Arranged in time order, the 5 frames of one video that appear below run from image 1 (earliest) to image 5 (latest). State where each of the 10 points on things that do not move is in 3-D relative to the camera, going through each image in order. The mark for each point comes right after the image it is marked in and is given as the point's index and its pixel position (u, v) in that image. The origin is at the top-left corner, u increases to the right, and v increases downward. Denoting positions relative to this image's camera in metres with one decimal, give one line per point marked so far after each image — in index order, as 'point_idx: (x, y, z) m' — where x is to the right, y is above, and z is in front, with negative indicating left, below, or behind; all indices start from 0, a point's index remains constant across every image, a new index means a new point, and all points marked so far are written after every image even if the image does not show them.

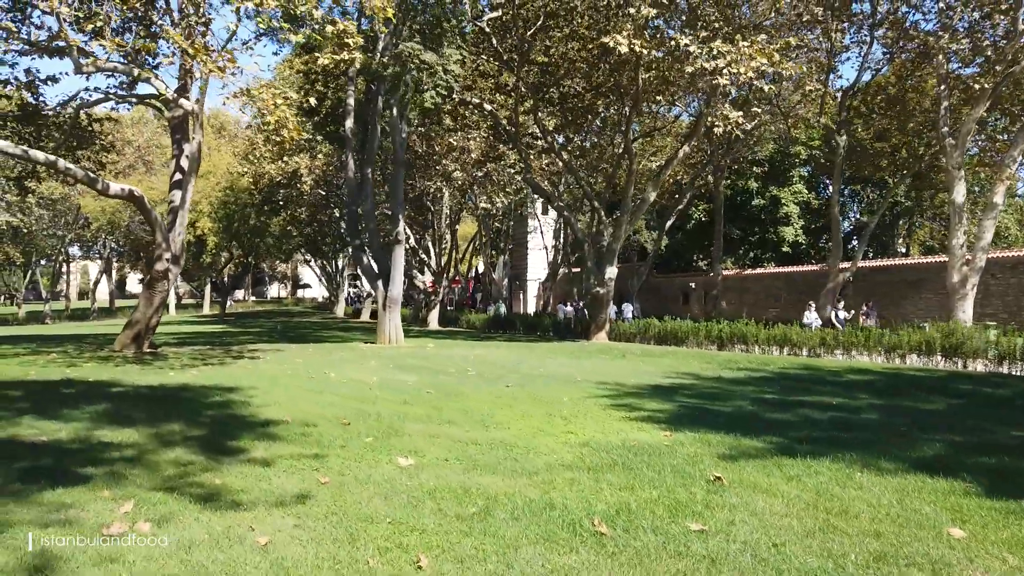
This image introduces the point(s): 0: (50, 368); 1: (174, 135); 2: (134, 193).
0: (-8.1, -1.4, +13.5) m
1: (-8.1, +3.6, +18.2) m
2: (-8.0, +2.0, +16.2) m
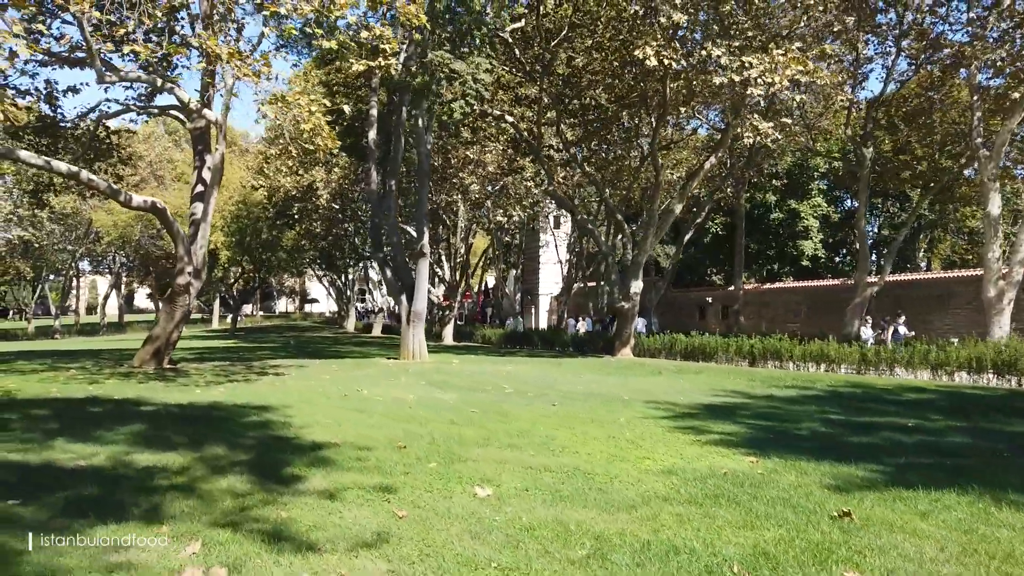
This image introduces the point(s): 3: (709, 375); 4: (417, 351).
0: (-7.5, -1.7, +13.1) m
1: (-7.4, +3.3, +17.9) m
2: (-7.3, +1.7, +15.8) m
3: (+3.9, -1.7, +15.2) m
4: (-2.4, -1.6, +19.3) m
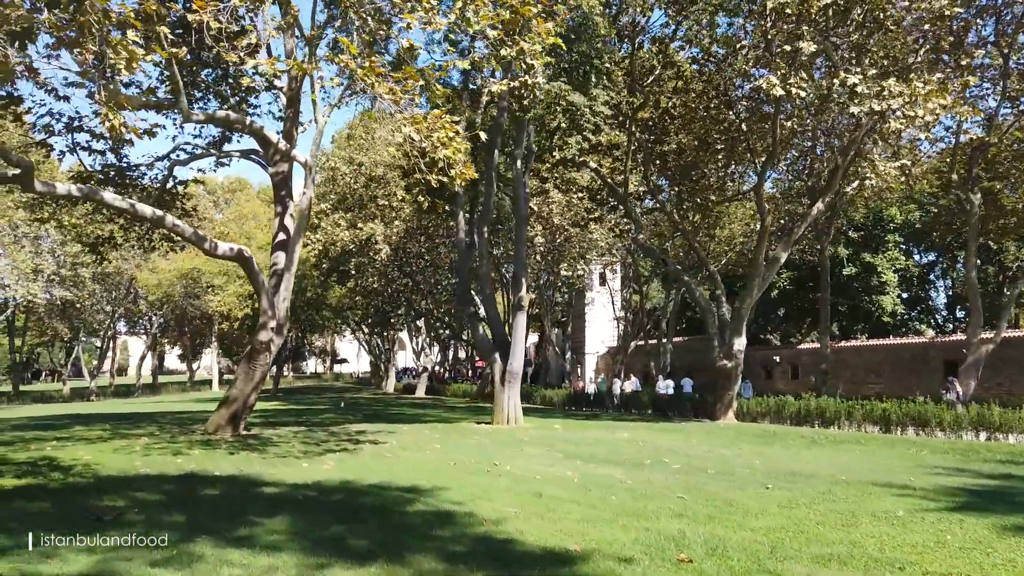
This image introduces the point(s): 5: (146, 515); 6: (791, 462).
0: (-5.3, -2.5, +11.3) m
1: (-5.0, +2.1, +16.5) m
2: (-5.0, +0.7, +14.3) m
3: (+6.2, -2.7, +13.1) m
4: (0.0, -2.9, +17.4) m
5: (-3.0, -1.9, +6.3) m
6: (+3.8, -2.4, +10.5) m
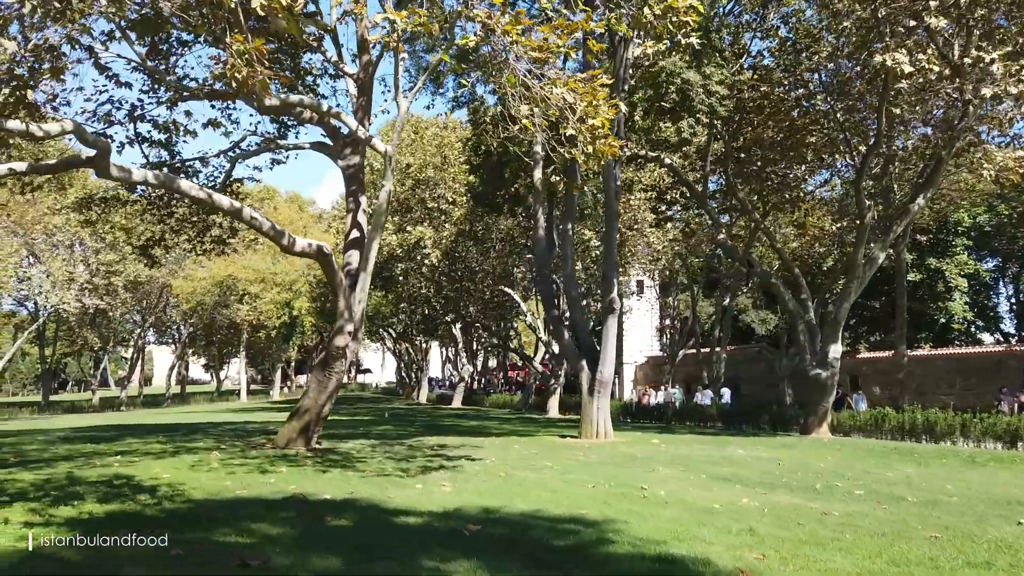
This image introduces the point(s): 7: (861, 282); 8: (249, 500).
0: (-3.5, -2.5, +10.0) m
1: (-3.2, +2.0, +15.3) m
2: (-3.2, +0.7, +13.1) m
3: (+7.9, -2.7, +11.5) m
4: (+1.9, -2.9, +16.0) m
5: (-1.4, -1.8, +5.0) m
6: (+5.5, -2.3, +9.0) m
7: (+9.0, +0.1, +20.0) m
8: (-2.7, -2.1, +7.7) m
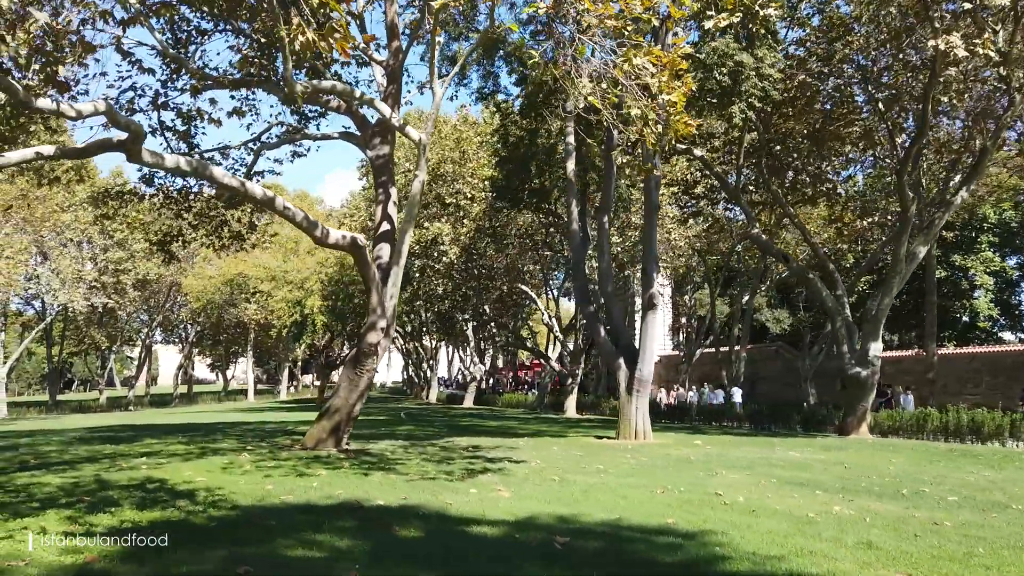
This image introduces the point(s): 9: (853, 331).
0: (-2.9, -2.4, +9.4) m
1: (-2.5, +2.1, +14.7) m
2: (-2.5, +0.8, +12.5) m
3: (+8.6, -2.6, +10.9) m
4: (+2.6, -2.8, +15.4) m
5: (-0.8, -1.7, +4.4) m
6: (+6.2, -2.2, +8.4) m
7: (+9.7, +0.3, +19.3) m
8: (-2.0, -2.0, +7.1) m
9: (+8.8, -1.2, +20.0) m
